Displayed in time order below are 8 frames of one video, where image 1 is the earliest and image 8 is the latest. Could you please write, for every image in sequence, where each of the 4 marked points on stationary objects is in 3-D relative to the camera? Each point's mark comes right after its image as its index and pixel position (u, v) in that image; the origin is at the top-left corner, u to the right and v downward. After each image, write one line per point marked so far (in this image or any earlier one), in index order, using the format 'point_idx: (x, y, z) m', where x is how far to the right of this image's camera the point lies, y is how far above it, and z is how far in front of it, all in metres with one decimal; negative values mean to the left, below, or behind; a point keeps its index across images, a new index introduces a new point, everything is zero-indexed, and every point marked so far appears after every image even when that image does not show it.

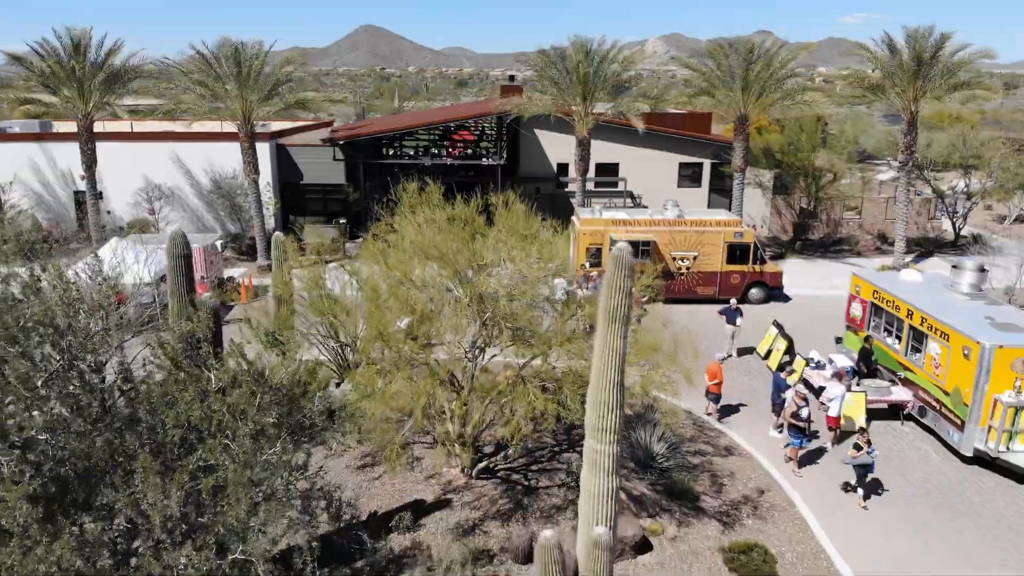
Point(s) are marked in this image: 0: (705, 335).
0: (+4.1, -1.0, +18.2) m
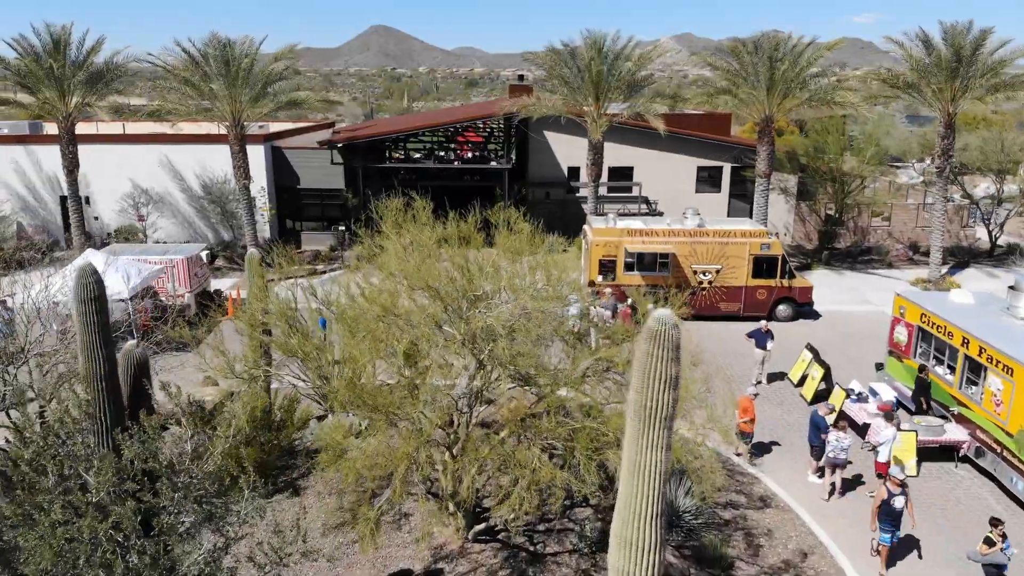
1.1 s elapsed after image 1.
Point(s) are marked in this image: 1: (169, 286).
0: (+4.3, -1.4, +16.5) m
1: (-7.5, +0.1, +19.0) m
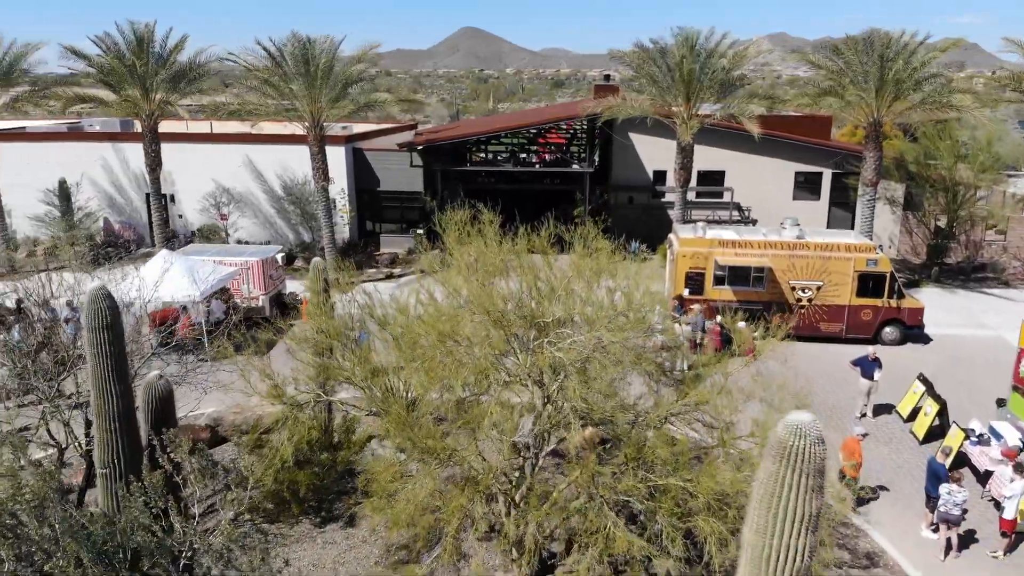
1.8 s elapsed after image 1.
0: (+5.6, -1.8, +15.0) m
1: (-5.8, 0.0, +18.6) m
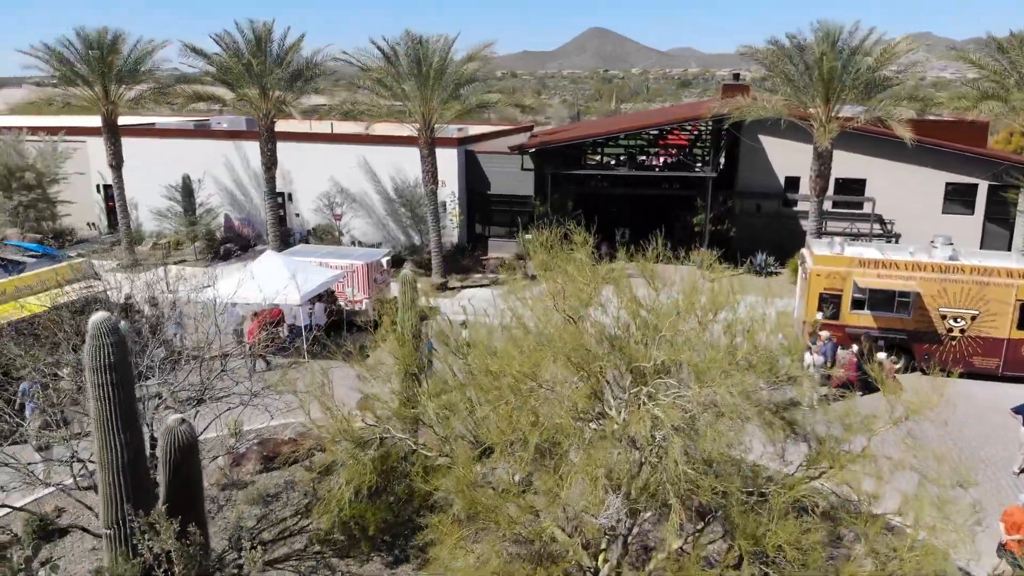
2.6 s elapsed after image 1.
0: (+7.3, -2.2, +13.0) m
1: (-3.5, 0.0, +18.1) m
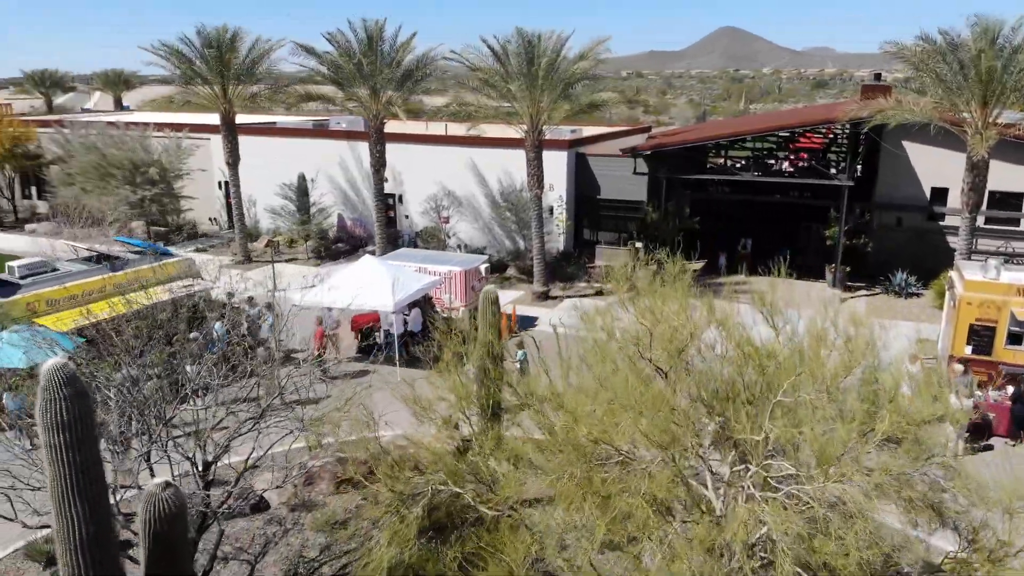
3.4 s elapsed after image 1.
0: (+8.5, -2.8, +10.8) m
1: (-1.4, -0.2, +17.4) m
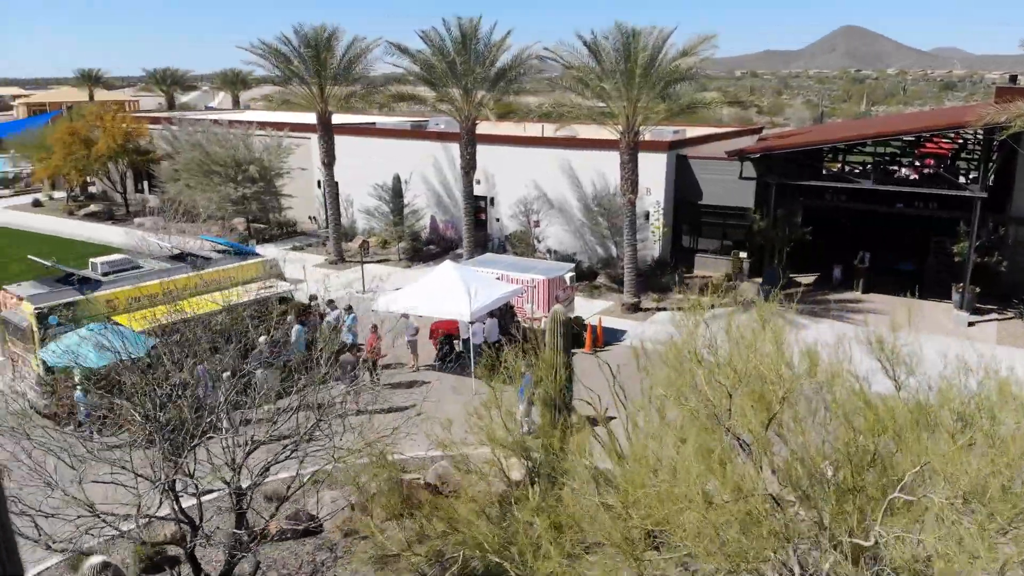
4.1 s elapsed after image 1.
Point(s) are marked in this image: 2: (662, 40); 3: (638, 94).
0: (+9.2, -3.3, +8.8) m
1: (+0.3, -0.4, +16.5) m
2: (+3.3, +5.5, +18.8) m
3: (+2.8, +4.4, +18.9) m
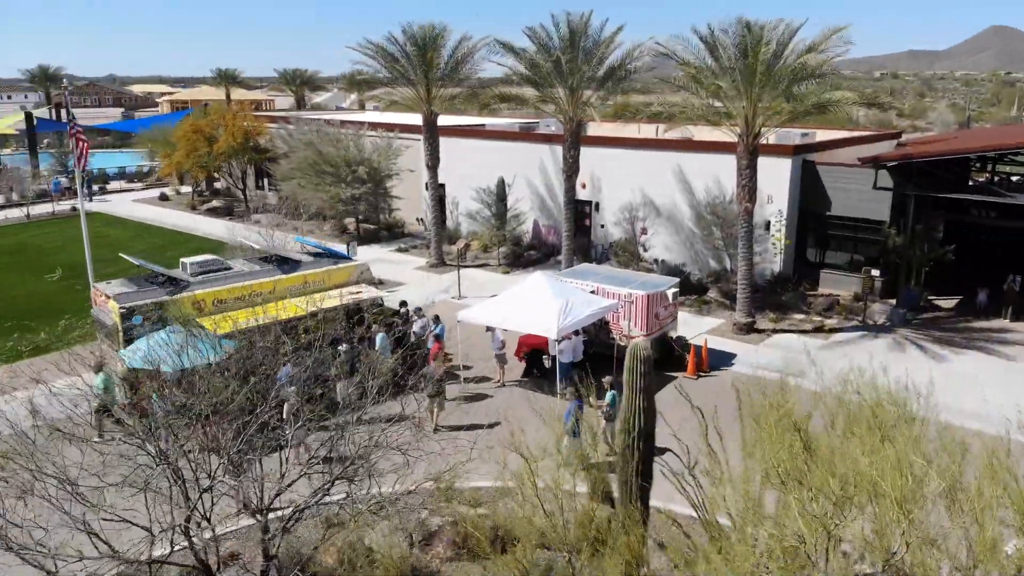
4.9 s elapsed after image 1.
0: (+9.7, -3.8, +6.4) m
1: (+2.0, -0.7, +15.3) m
2: (+5.6, +5.1, +17.1) m
3: (+5.1, +4.0, +17.3) m
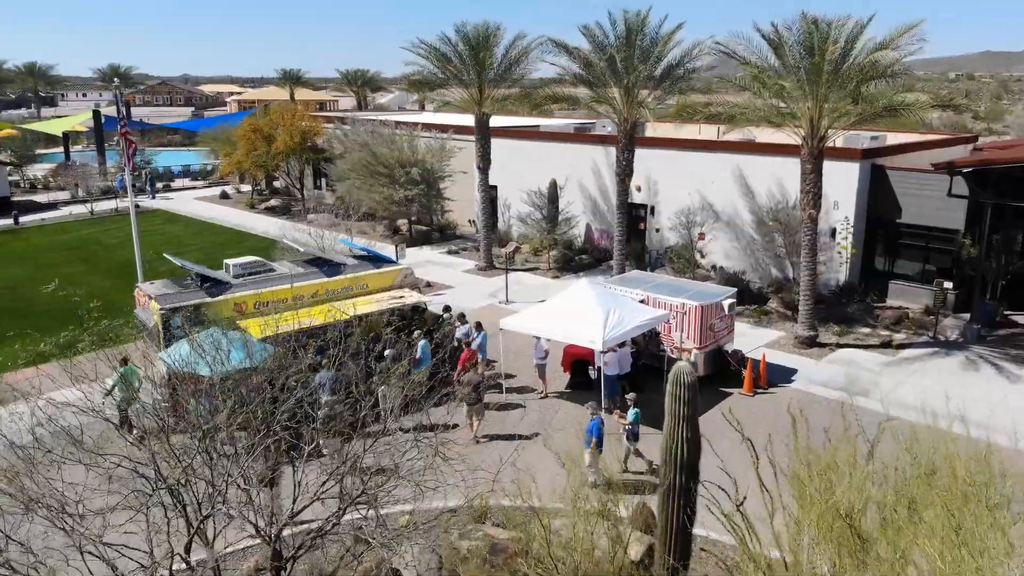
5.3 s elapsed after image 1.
0: (+9.8, -4.1, +5.2) m
1: (+2.8, -0.8, +14.6) m
2: (+6.6, +4.9, +16.2) m
3: (+6.1, +3.8, +16.4) m
